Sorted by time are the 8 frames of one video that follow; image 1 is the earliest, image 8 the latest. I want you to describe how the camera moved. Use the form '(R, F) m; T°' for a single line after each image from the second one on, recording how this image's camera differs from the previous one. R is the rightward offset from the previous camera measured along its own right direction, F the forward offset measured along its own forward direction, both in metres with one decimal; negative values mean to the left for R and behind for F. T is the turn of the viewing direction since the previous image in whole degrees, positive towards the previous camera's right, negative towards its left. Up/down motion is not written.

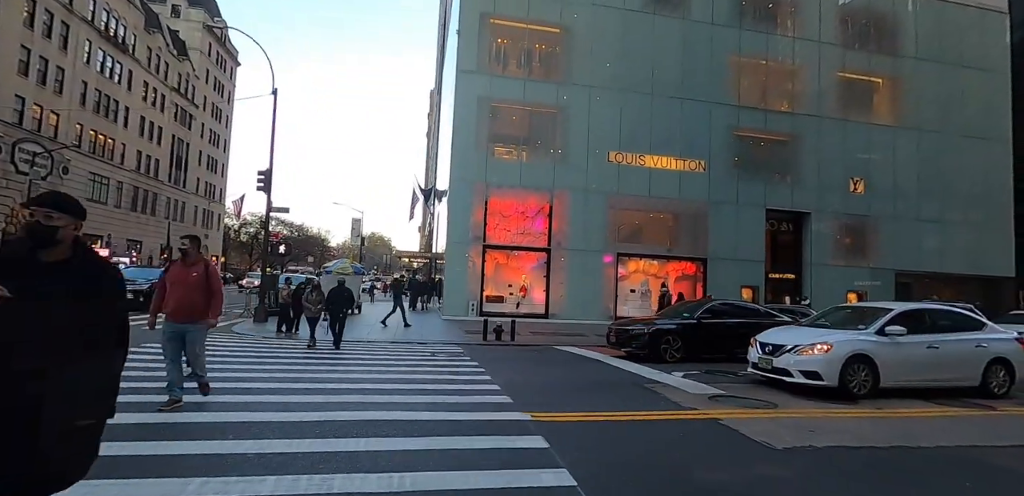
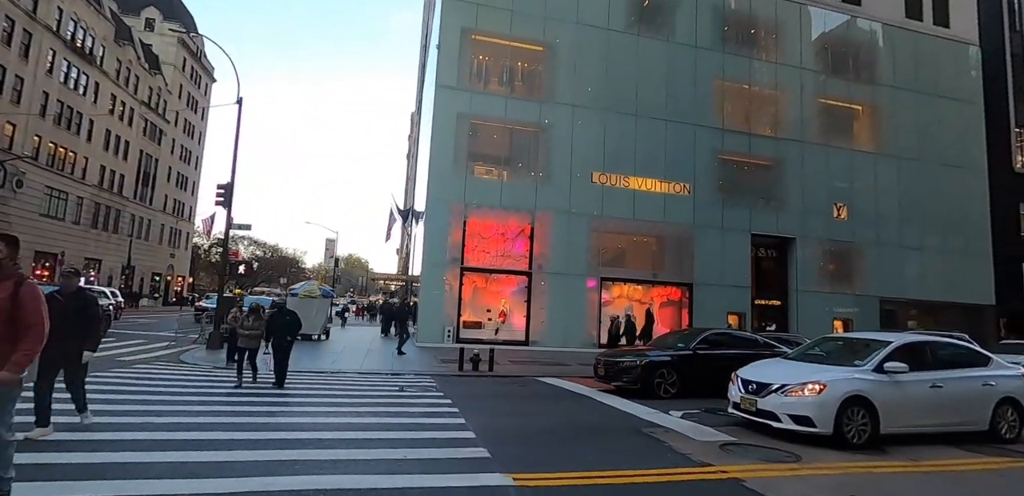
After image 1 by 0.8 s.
(0.0, +1.0) m; +2°
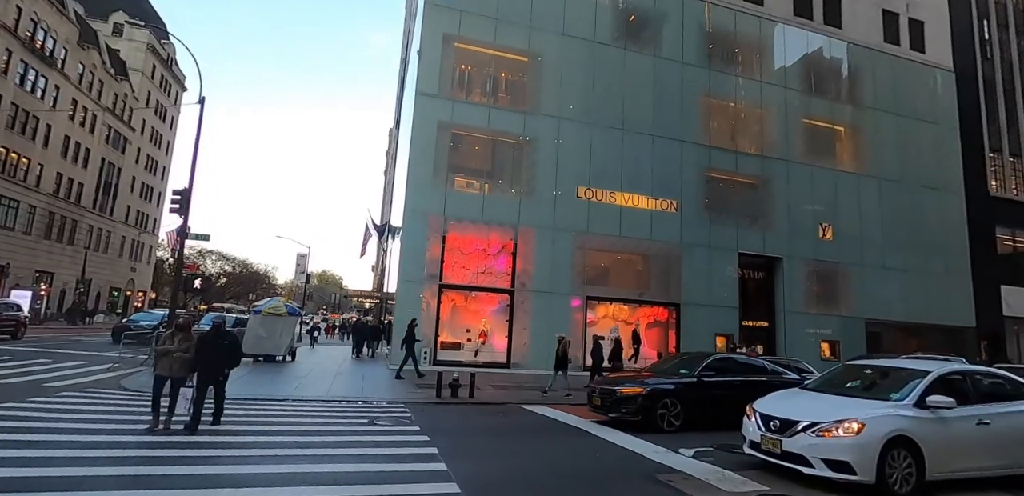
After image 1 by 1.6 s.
(-0.2, +1.1) m; +2°
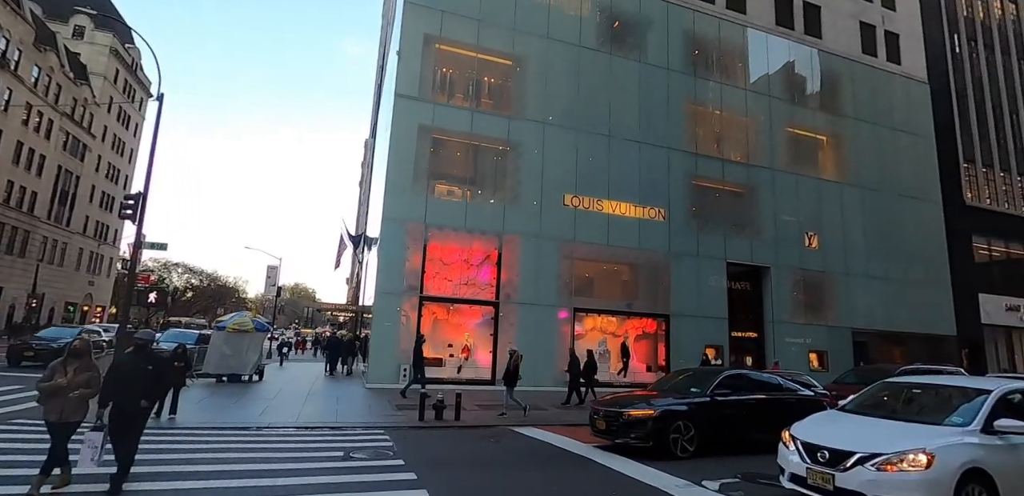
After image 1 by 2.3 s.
(-0.3, +1.0) m; +3°
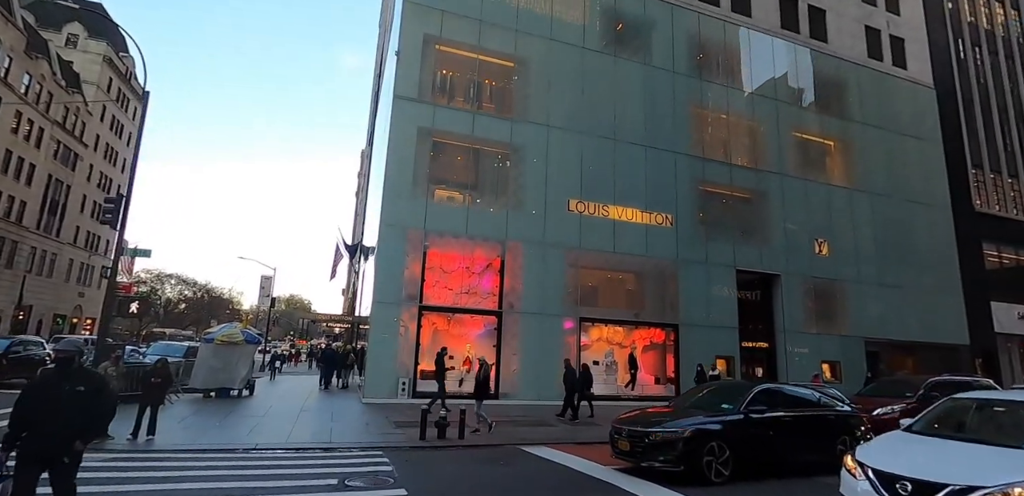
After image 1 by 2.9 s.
(-0.2, +0.8) m; 0°
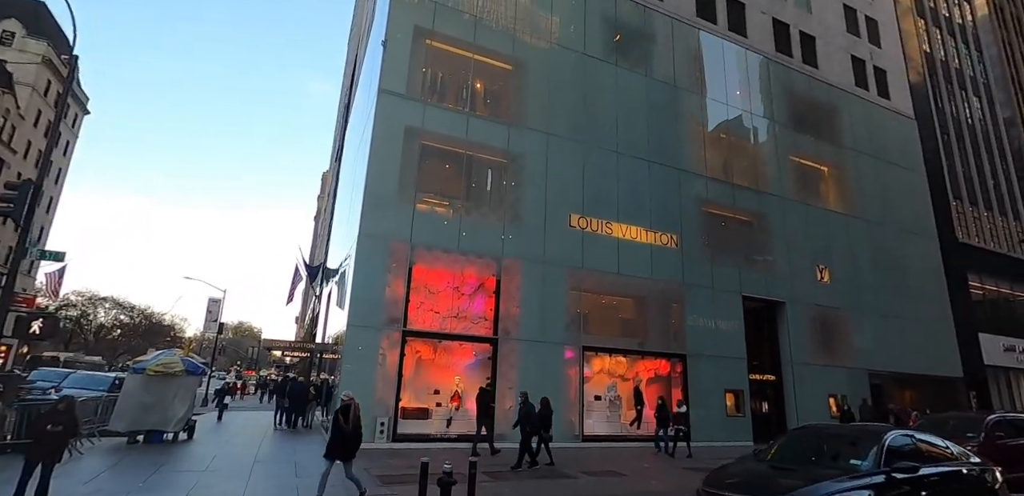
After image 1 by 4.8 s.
(-1.2, +2.4) m; +4°
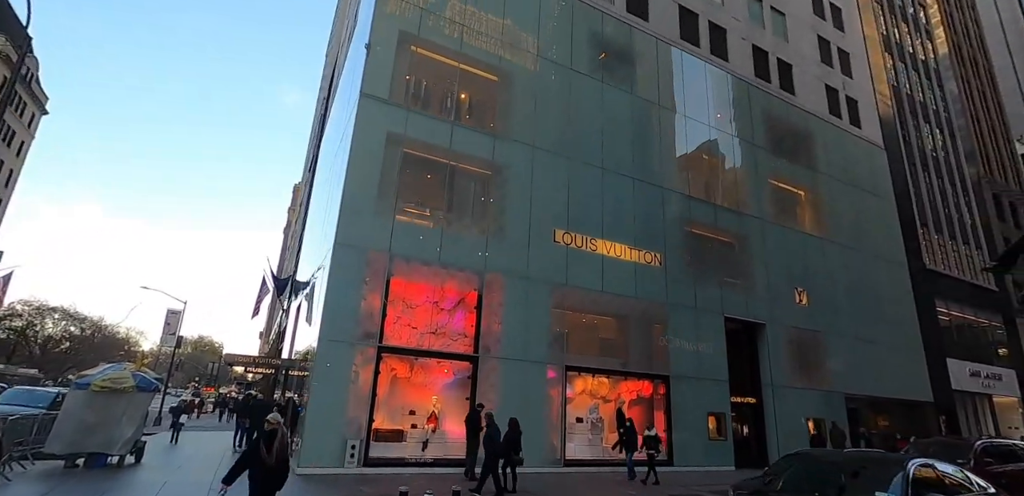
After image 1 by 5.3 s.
(-0.3, +0.6) m; +3°
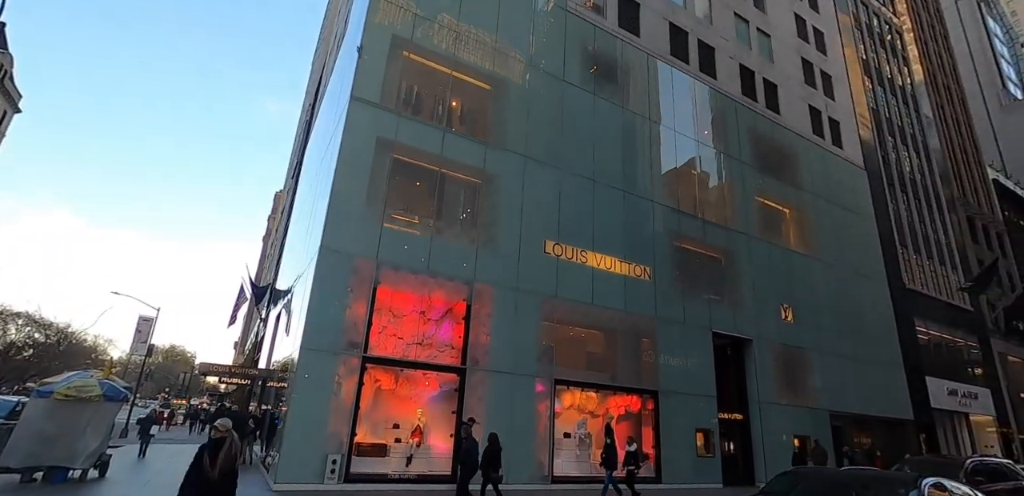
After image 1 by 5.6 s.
(-0.3, +0.3) m; +2°
